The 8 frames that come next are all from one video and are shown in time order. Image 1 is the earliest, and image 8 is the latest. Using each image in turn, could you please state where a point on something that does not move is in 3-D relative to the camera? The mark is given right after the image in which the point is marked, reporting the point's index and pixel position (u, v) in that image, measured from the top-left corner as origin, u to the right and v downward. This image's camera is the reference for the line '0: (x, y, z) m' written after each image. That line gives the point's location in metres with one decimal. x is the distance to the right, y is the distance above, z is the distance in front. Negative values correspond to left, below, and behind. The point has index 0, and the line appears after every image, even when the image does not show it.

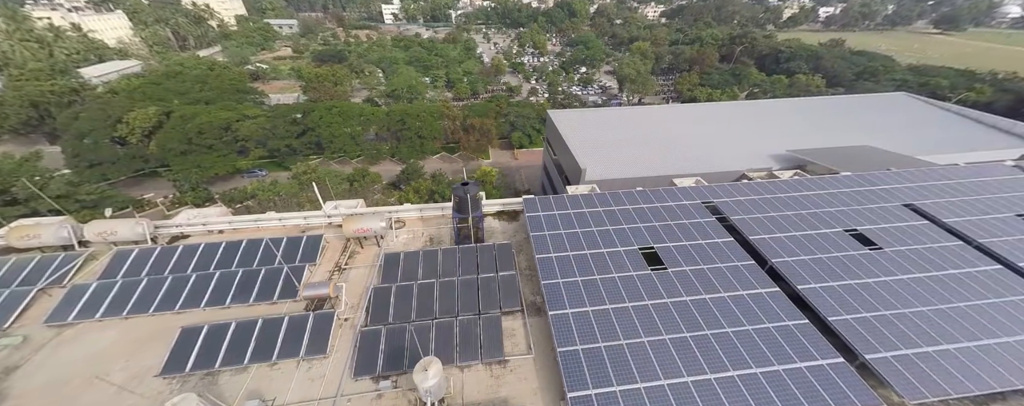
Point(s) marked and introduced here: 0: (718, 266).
0: (+8.4, -2.6, +12.6) m
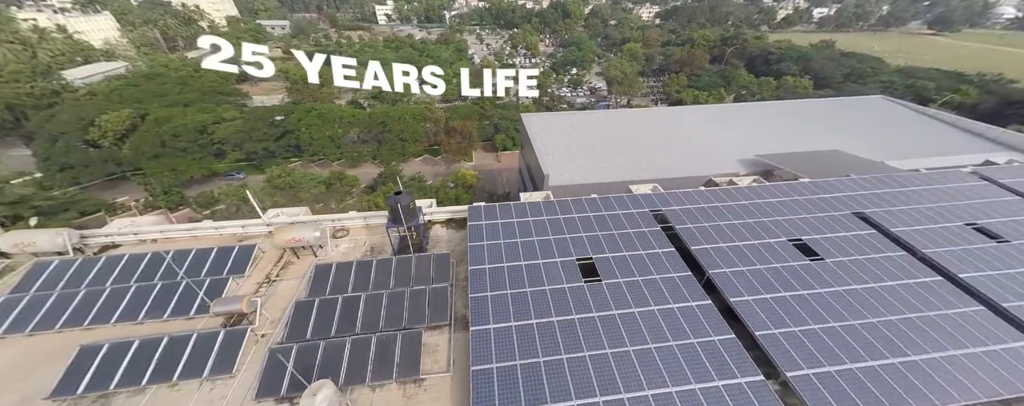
0: (+5.6, -3.0, +12.3) m
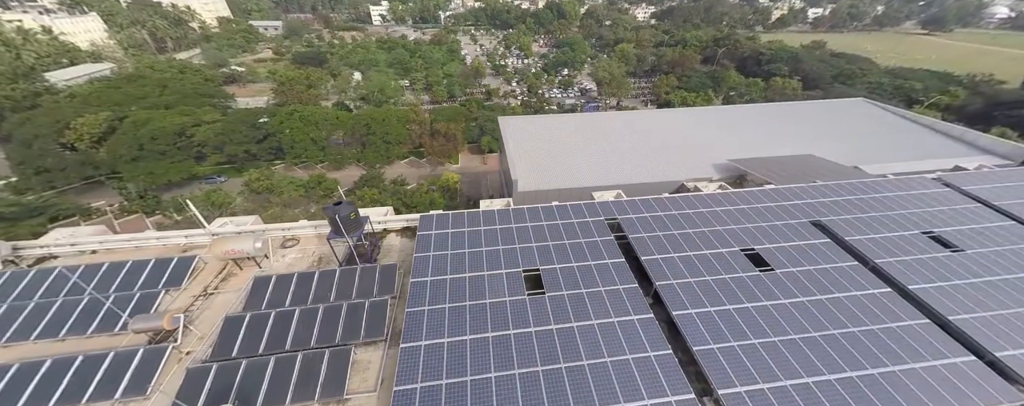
0: (+3.4, -3.4, +12.0) m
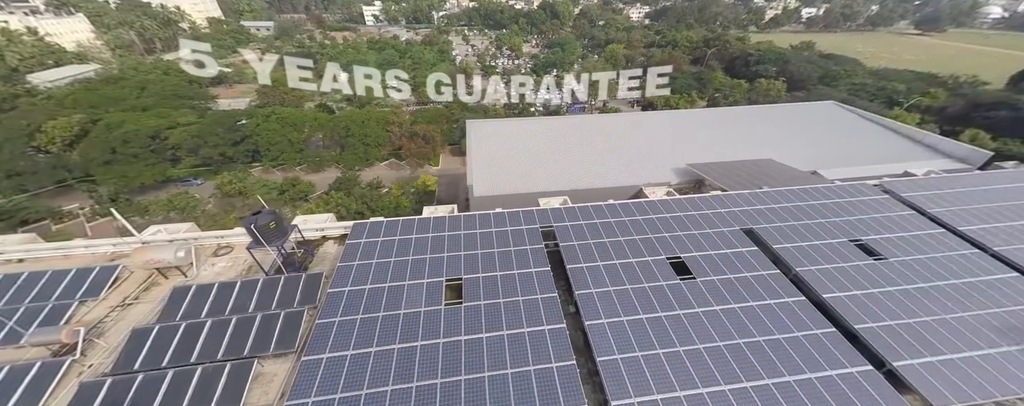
0: (+0.2, -3.8, +12.0) m
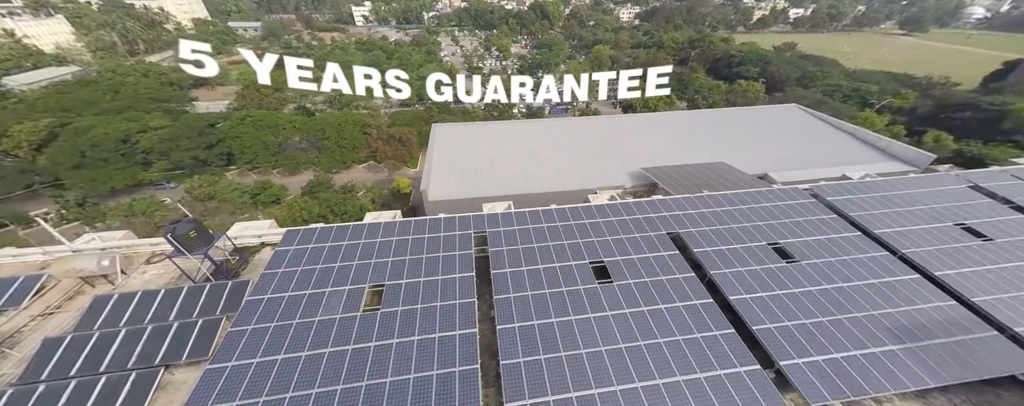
0: (-3.1, -4.1, +12.2) m
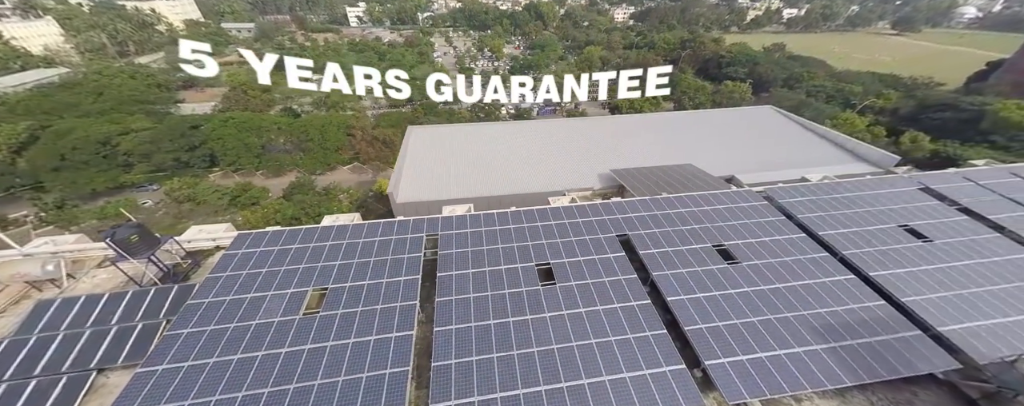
0: (-5.5, -4.2, +12.3) m
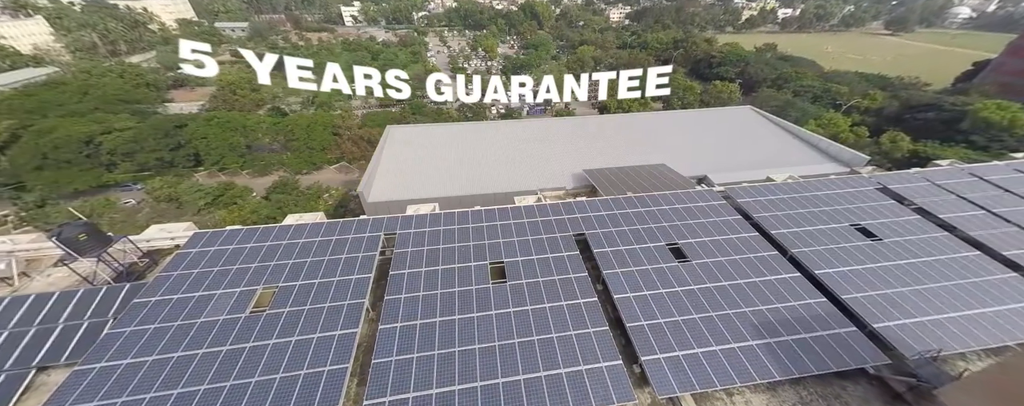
0: (-7.7, -4.2, +12.4) m
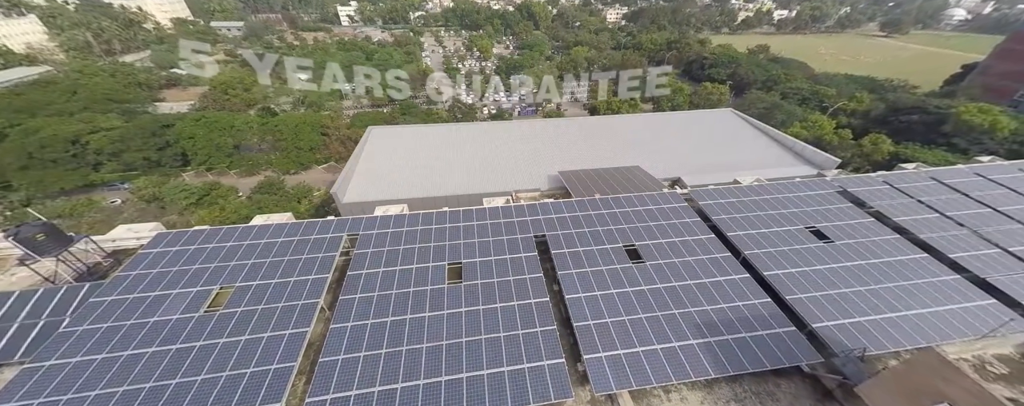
0: (-9.6, -4.2, +12.6) m
